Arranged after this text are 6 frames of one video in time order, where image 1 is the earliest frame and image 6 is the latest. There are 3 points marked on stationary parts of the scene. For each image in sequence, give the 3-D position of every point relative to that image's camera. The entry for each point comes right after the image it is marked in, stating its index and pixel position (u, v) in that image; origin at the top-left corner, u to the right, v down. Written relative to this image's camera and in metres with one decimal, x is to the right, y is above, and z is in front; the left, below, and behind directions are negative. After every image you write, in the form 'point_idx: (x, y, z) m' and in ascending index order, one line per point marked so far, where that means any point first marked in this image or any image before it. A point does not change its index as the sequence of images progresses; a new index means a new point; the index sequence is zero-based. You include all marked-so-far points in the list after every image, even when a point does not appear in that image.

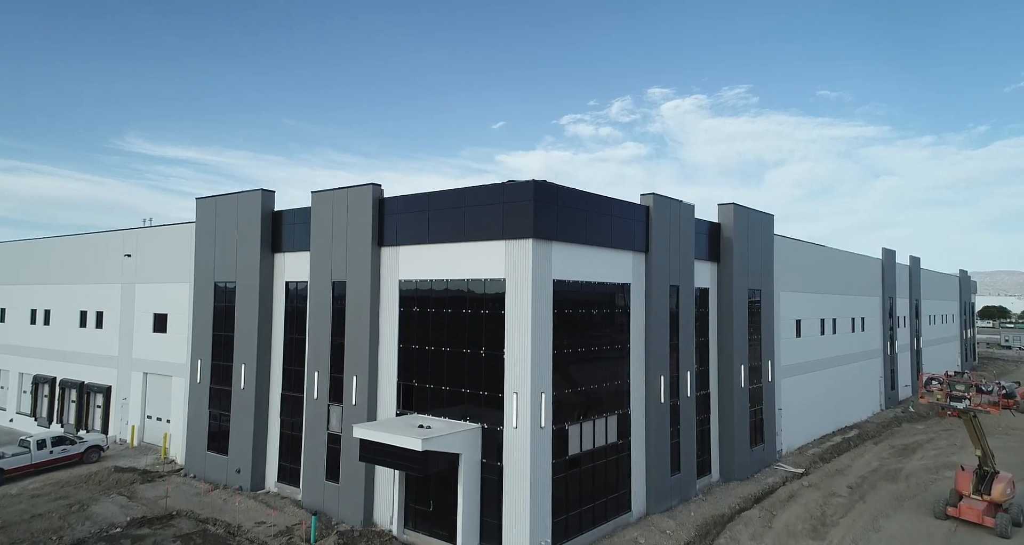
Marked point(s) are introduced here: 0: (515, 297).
0: (+0.1, -0.6, +17.9) m
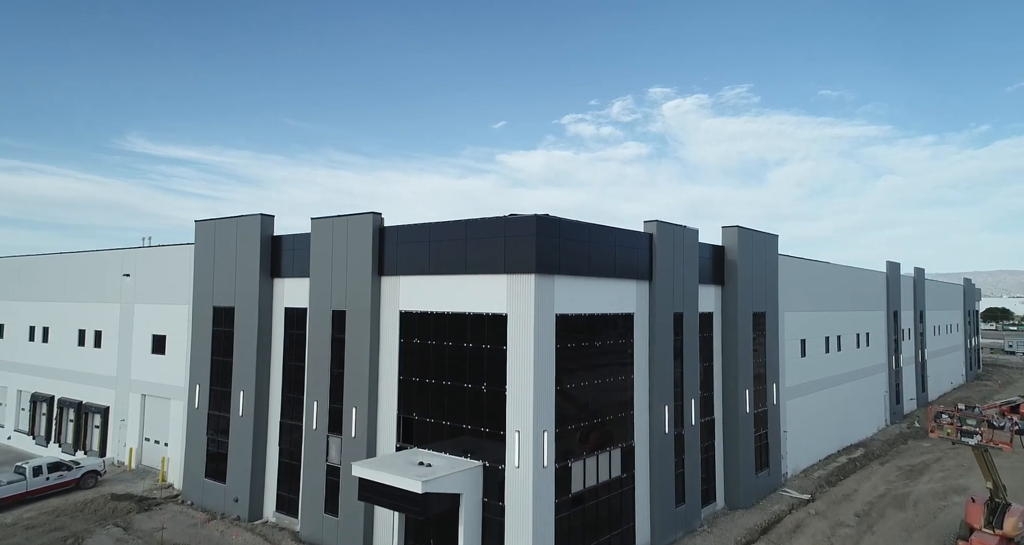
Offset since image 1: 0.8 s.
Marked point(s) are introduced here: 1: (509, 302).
0: (+0.1, -1.5, +17.5) m
1: (-0.1, -0.8, +17.7) m
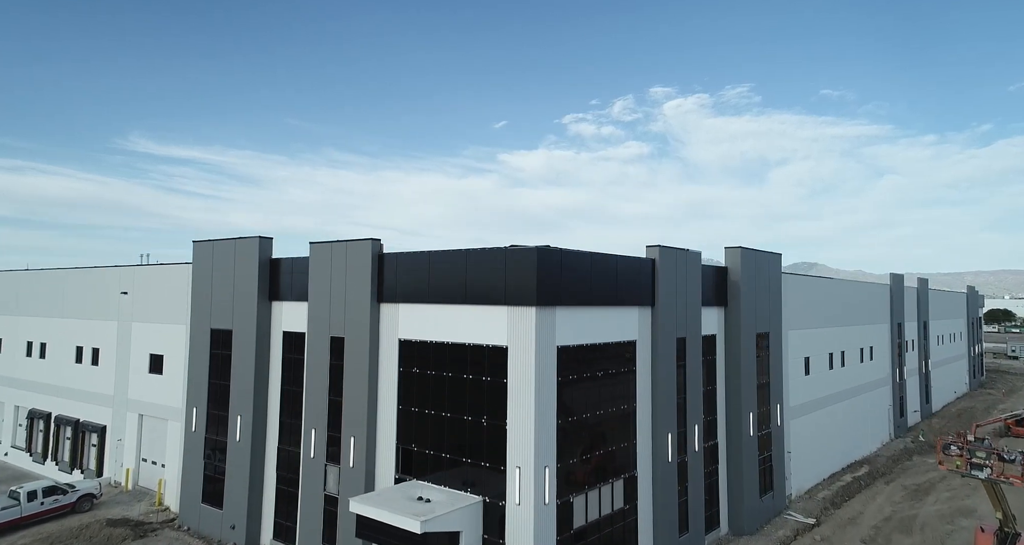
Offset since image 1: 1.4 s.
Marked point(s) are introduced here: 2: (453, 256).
0: (+0.1, -2.3, +17.2) m
1: (0.0, -1.5, +17.4) m
2: (-1.6, +0.4, +18.6) m
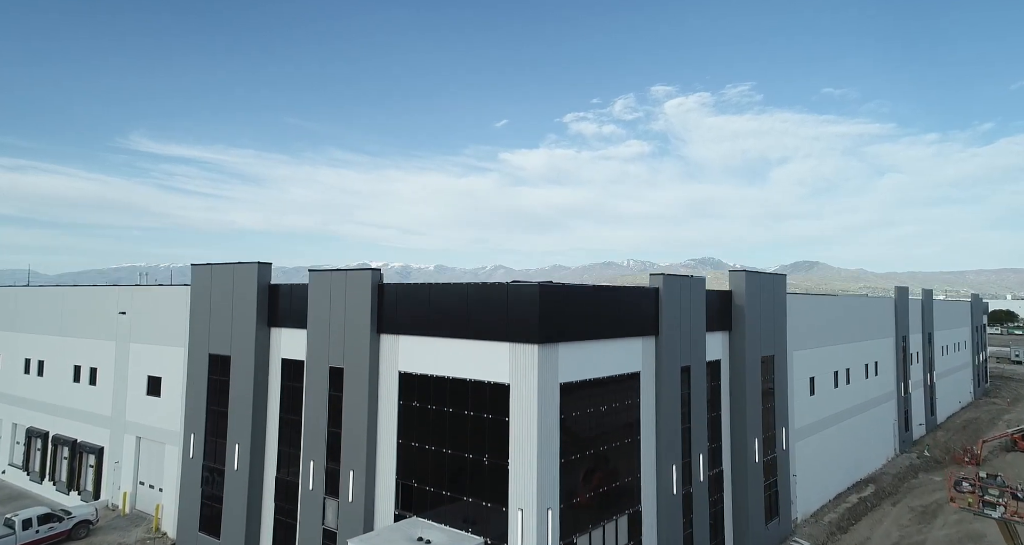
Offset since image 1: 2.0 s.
0: (+0.2, -3.2, +16.8) m
1: (0.0, -2.4, +17.0) m
2: (-1.5, -0.4, +18.2) m
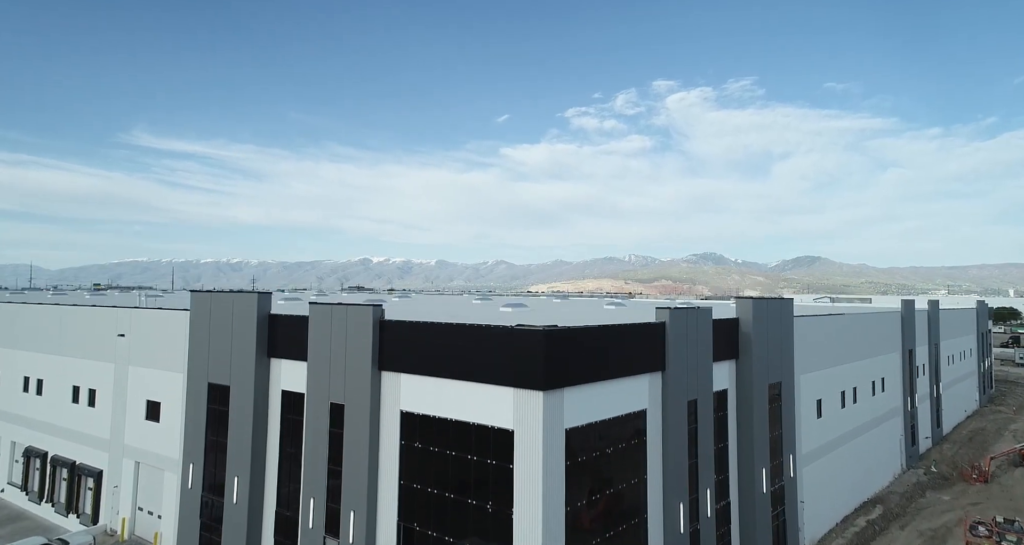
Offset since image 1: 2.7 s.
0: (+0.3, -4.2, +16.4) m
1: (+0.1, -3.4, +16.6) m
2: (-1.4, -1.4, +17.8) m
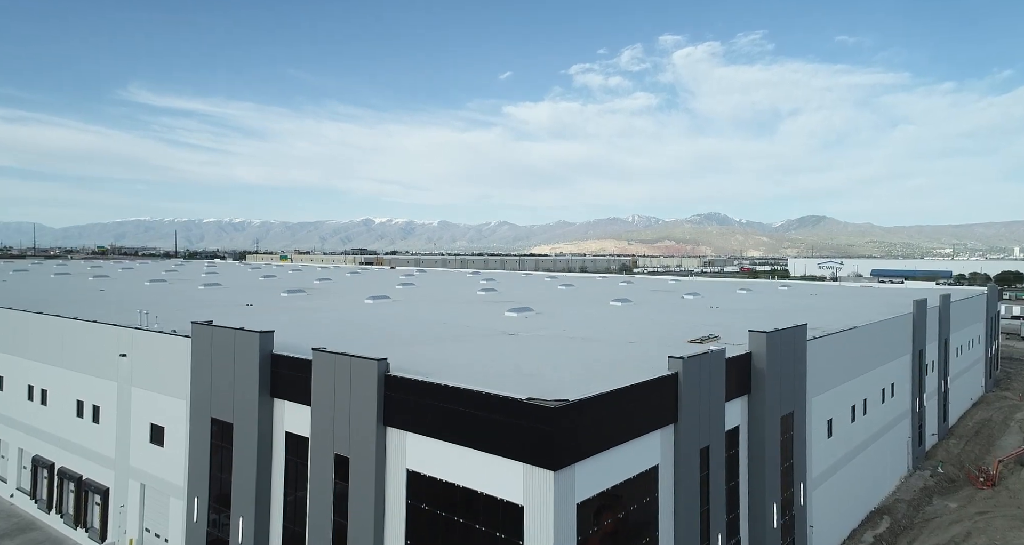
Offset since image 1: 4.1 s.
0: (+0.5, -5.8, +16.1) m
1: (+0.3, -5.1, +16.2) m
2: (-1.2, -3.0, +17.3) m
